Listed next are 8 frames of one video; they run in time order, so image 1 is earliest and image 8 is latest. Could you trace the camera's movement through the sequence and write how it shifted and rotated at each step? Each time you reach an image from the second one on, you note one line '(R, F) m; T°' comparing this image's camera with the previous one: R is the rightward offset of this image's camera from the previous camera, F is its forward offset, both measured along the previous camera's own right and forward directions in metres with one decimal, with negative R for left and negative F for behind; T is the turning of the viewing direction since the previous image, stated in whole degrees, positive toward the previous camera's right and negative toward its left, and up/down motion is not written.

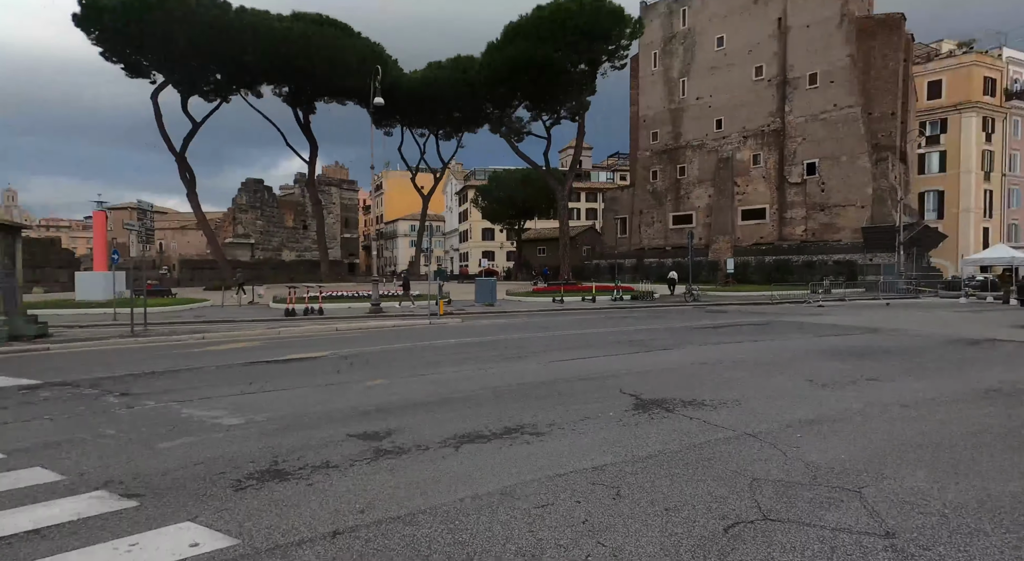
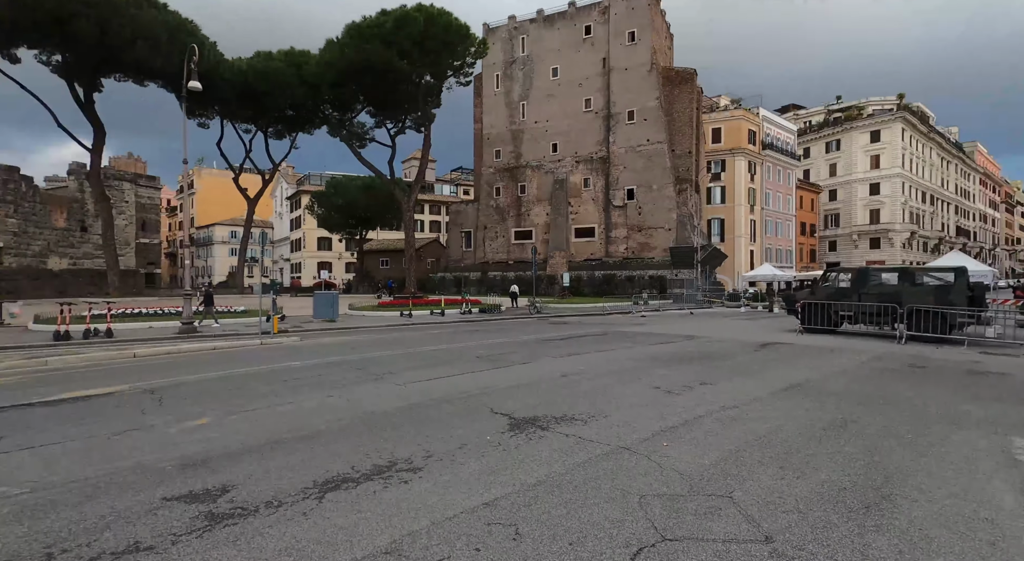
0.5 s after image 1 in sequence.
(-0.3, +0.4) m; +16°
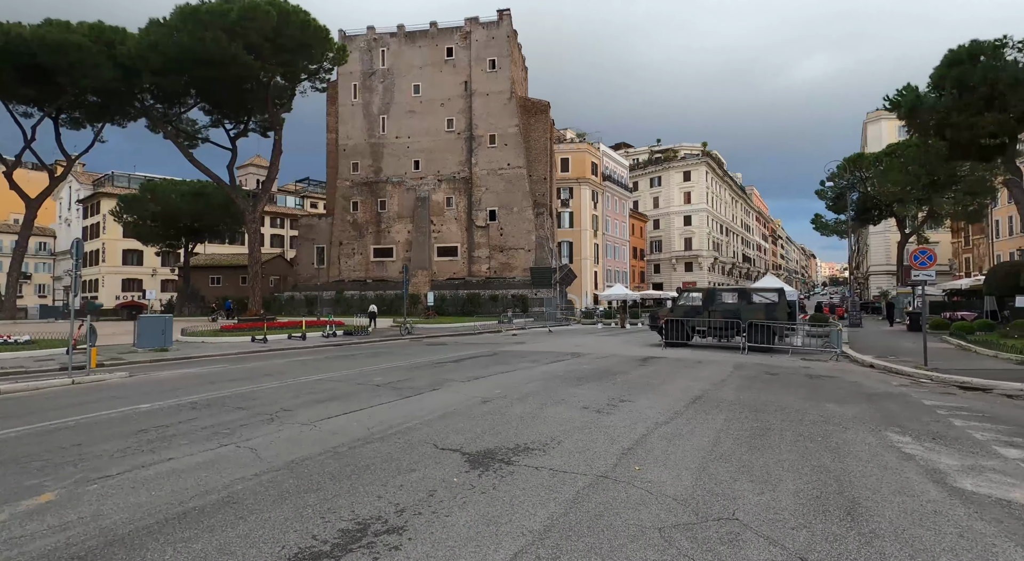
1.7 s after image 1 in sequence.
(-1.2, +0.6) m; +16°
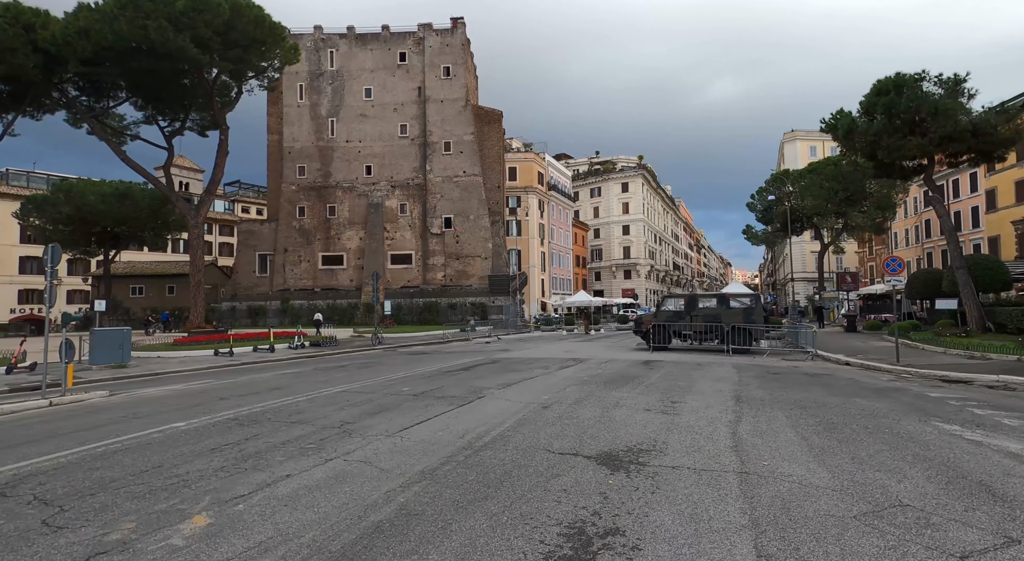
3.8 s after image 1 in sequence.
(-2.0, +0.2) m; +7°
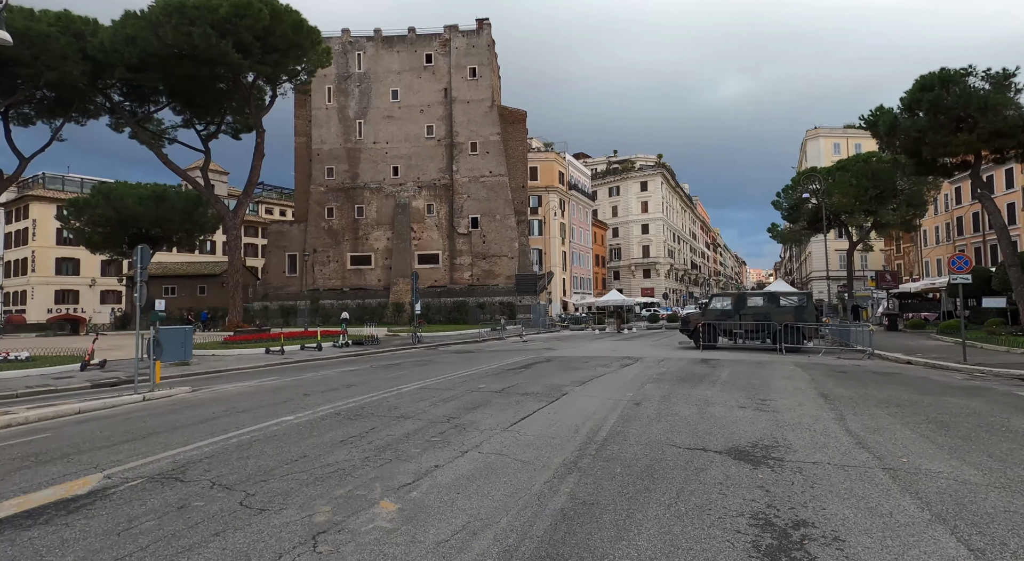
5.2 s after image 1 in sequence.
(-1.2, 0.0) m; -1°
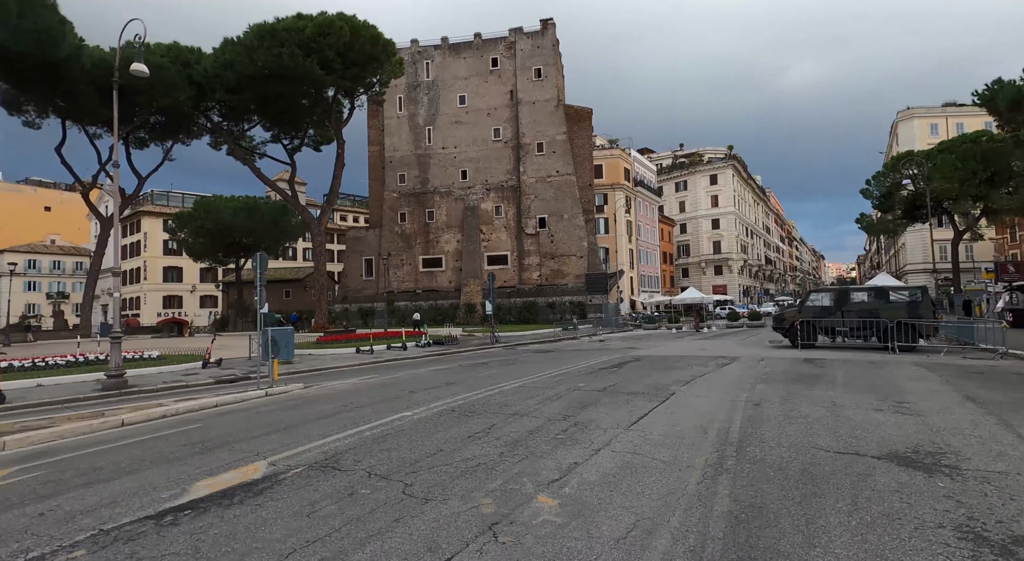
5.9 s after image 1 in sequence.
(-0.7, +0.1) m; -6°
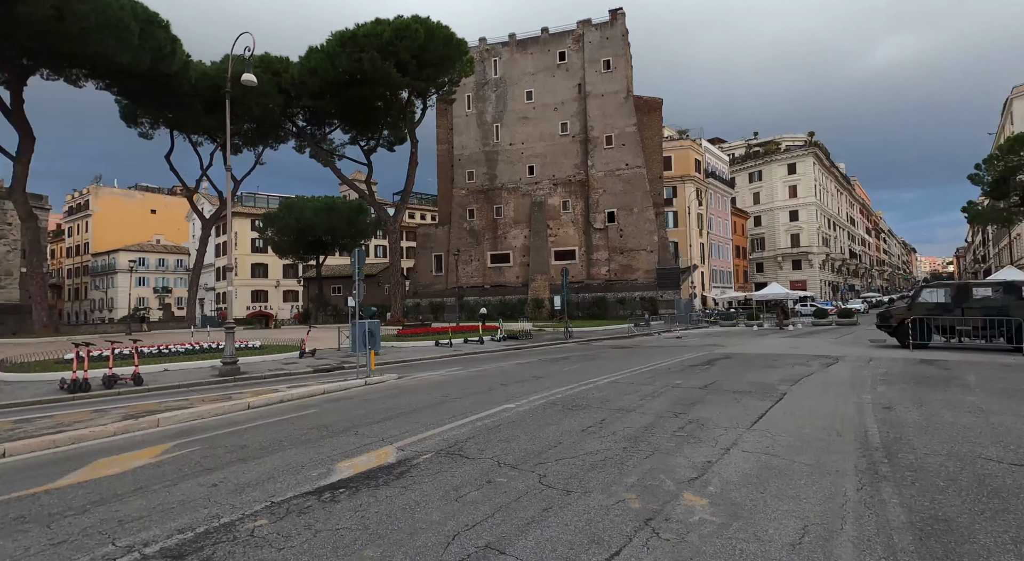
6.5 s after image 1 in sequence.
(-0.6, +0.1) m; -6°
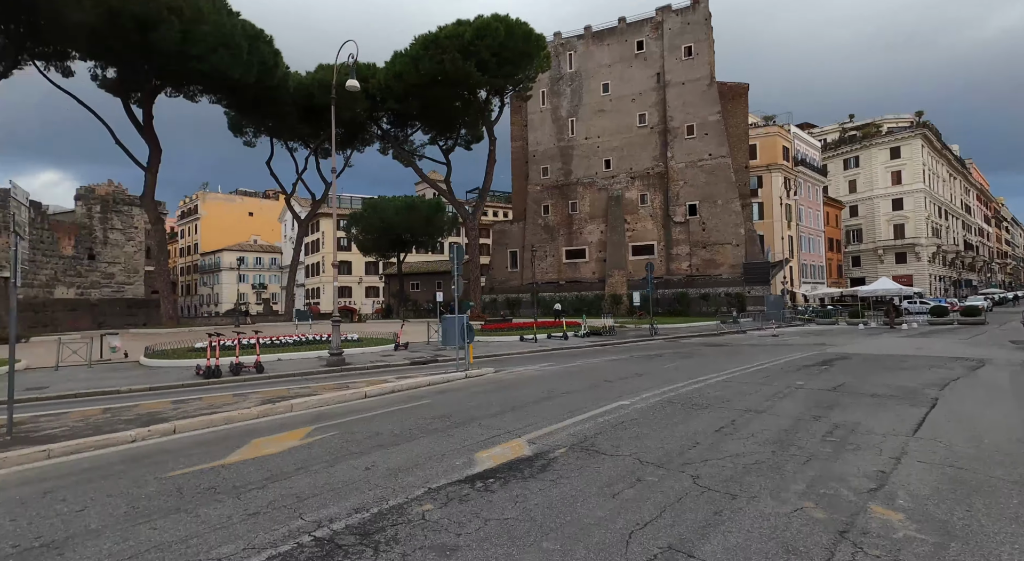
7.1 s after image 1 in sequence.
(-0.5, +0.3) m; -7°
